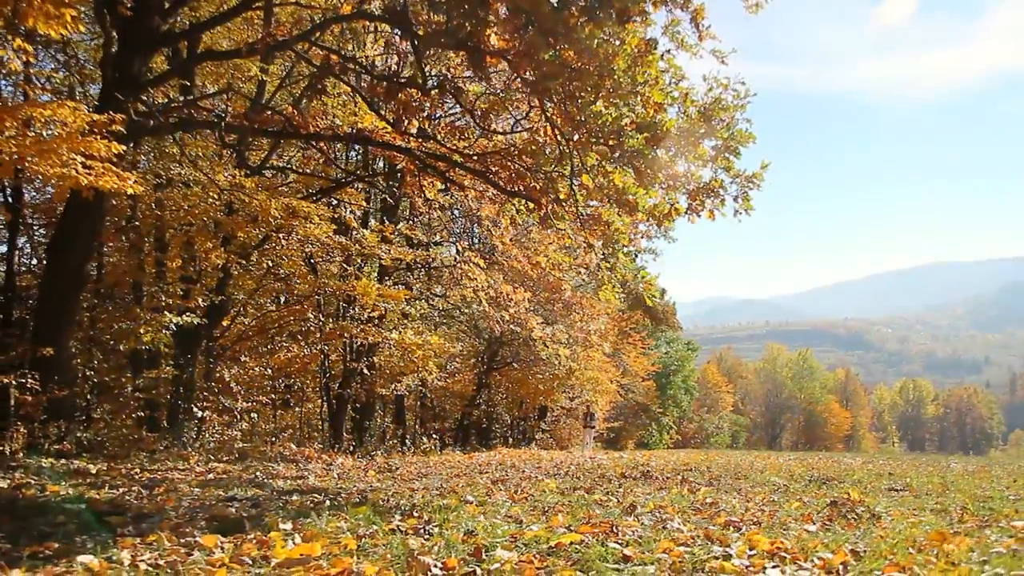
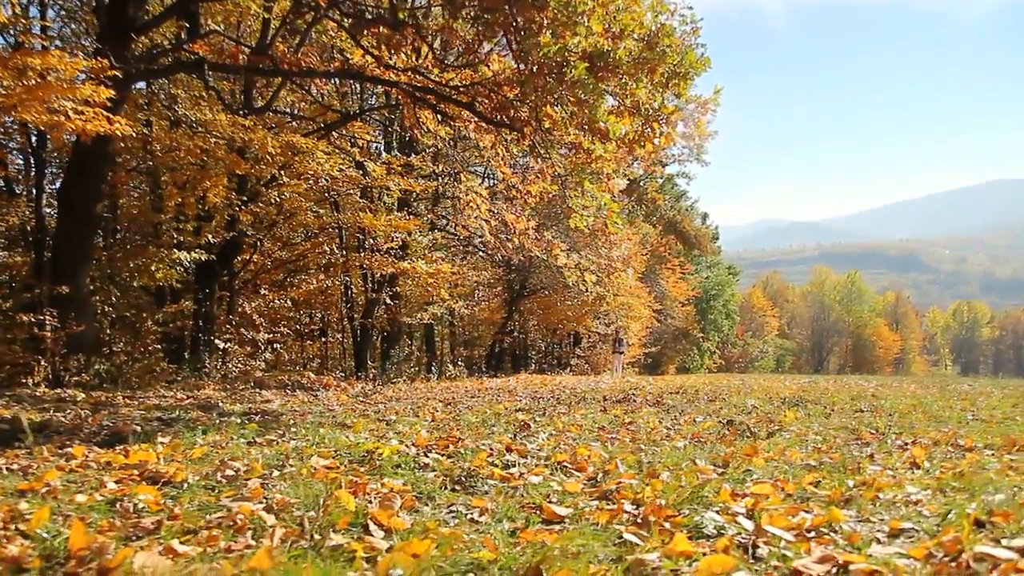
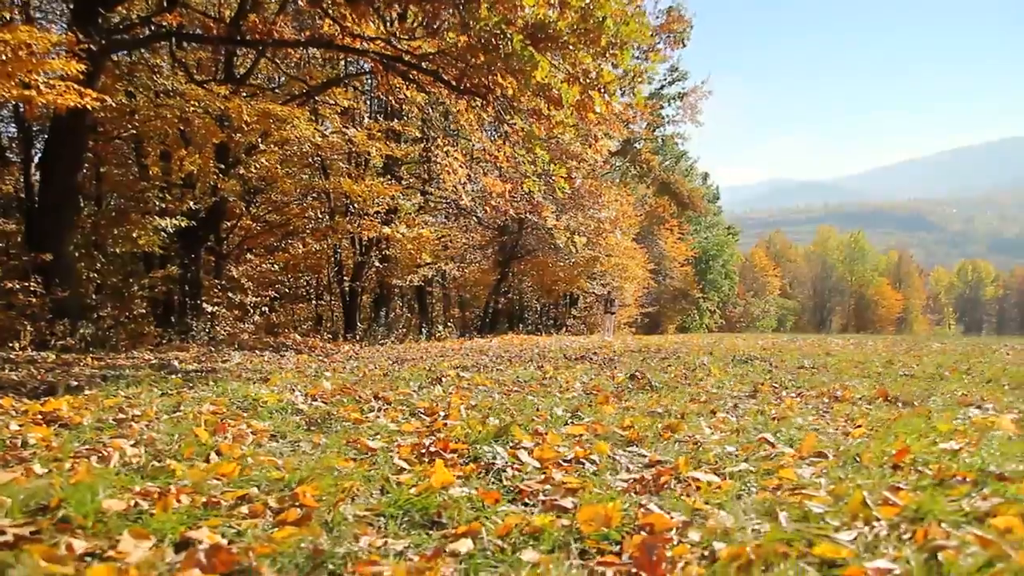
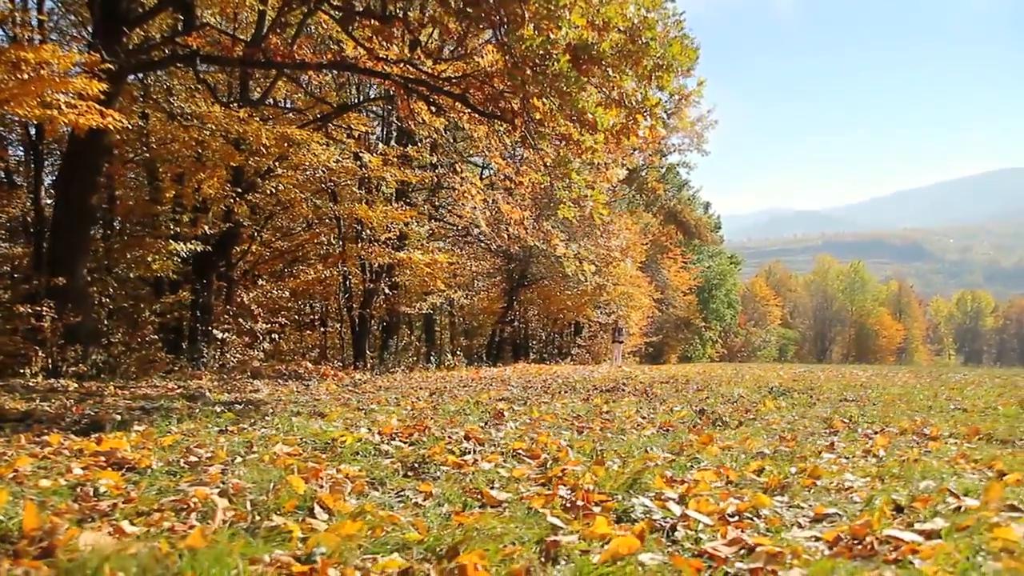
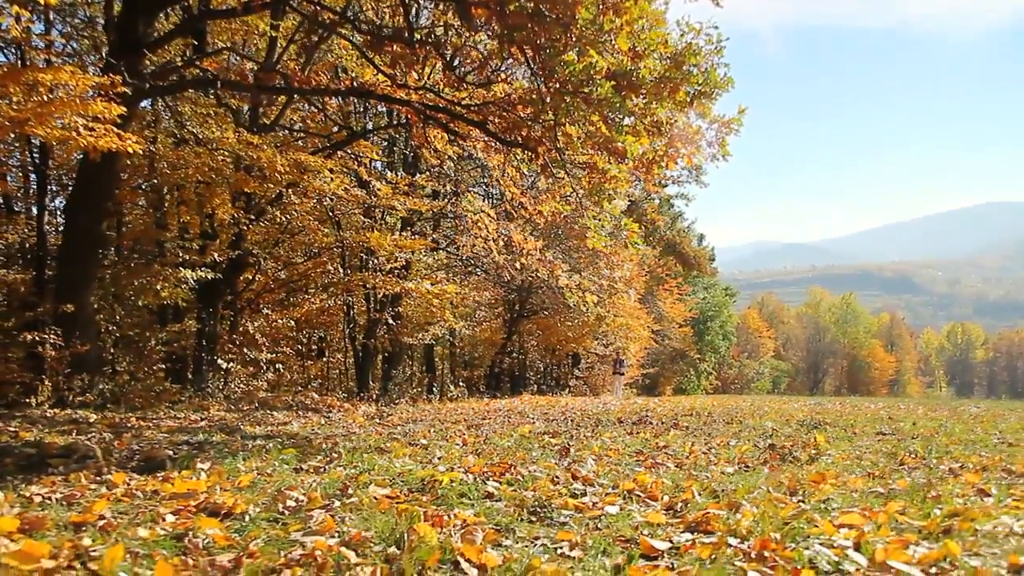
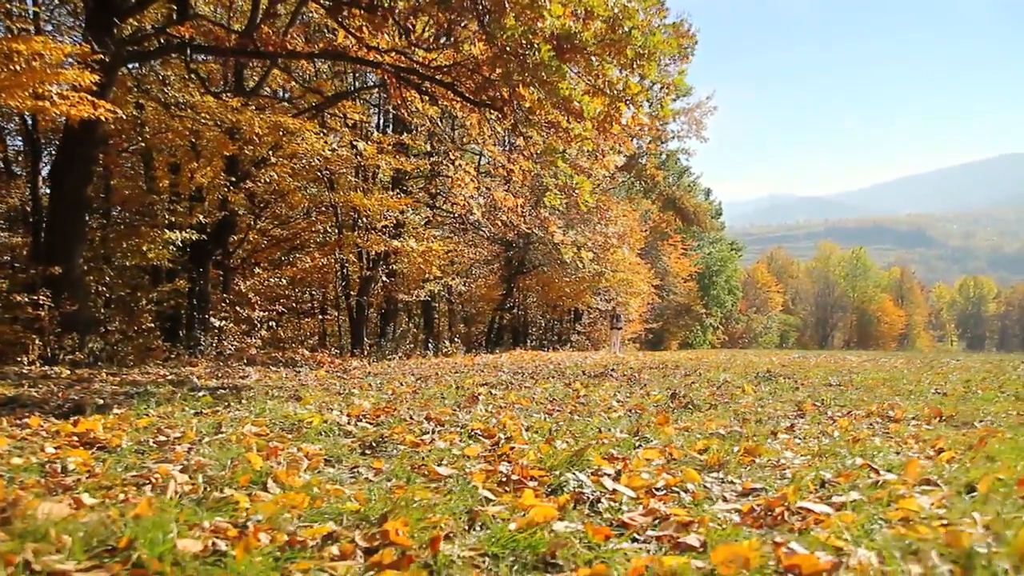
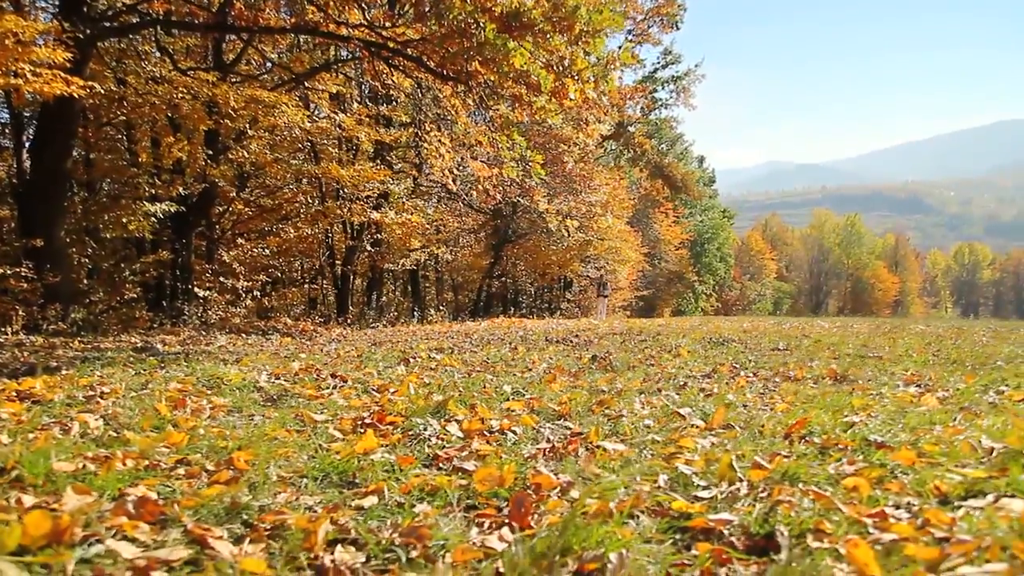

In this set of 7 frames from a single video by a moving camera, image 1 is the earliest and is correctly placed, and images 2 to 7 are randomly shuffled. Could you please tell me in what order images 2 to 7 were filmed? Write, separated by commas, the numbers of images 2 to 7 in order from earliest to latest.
5, 2, 4, 6, 3, 7
